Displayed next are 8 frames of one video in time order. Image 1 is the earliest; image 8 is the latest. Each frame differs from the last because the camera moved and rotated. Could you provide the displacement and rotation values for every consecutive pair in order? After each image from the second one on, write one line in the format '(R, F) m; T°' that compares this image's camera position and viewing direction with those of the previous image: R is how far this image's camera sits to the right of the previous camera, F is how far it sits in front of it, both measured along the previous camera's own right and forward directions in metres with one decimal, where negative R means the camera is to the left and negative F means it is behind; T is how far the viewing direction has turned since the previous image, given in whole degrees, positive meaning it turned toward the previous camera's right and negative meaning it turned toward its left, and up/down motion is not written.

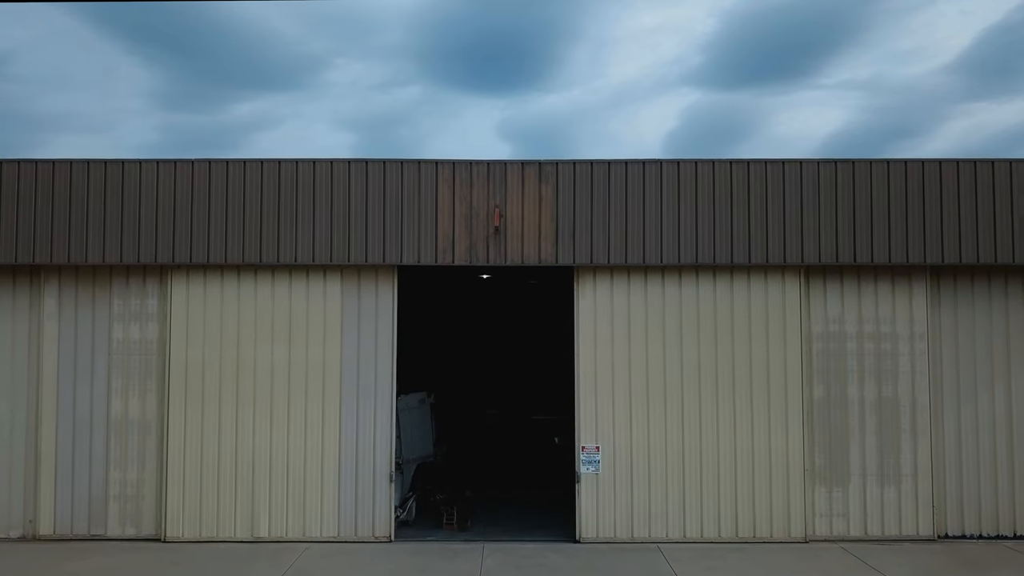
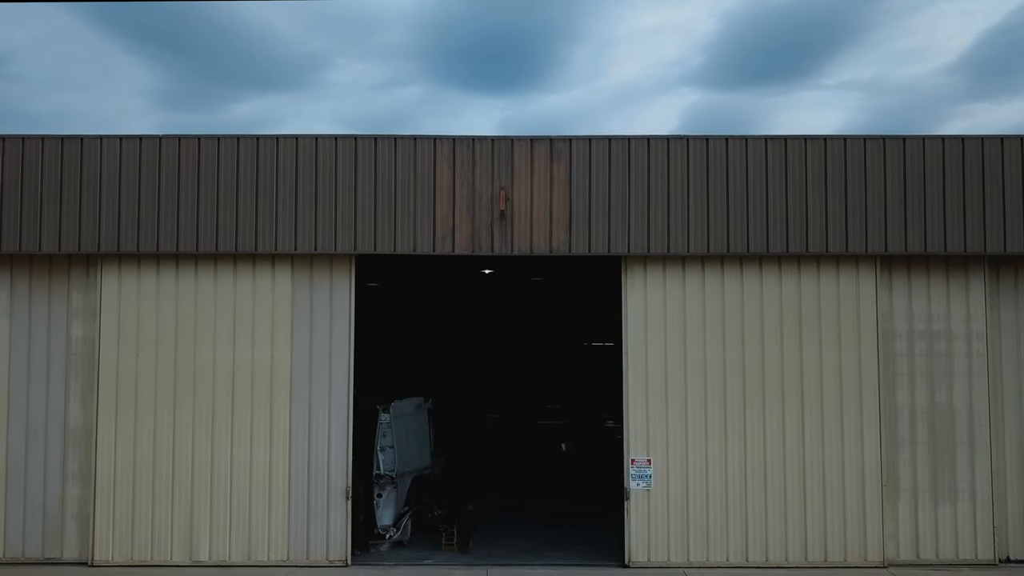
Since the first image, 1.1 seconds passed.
(-0.1, +1.0) m; 0°
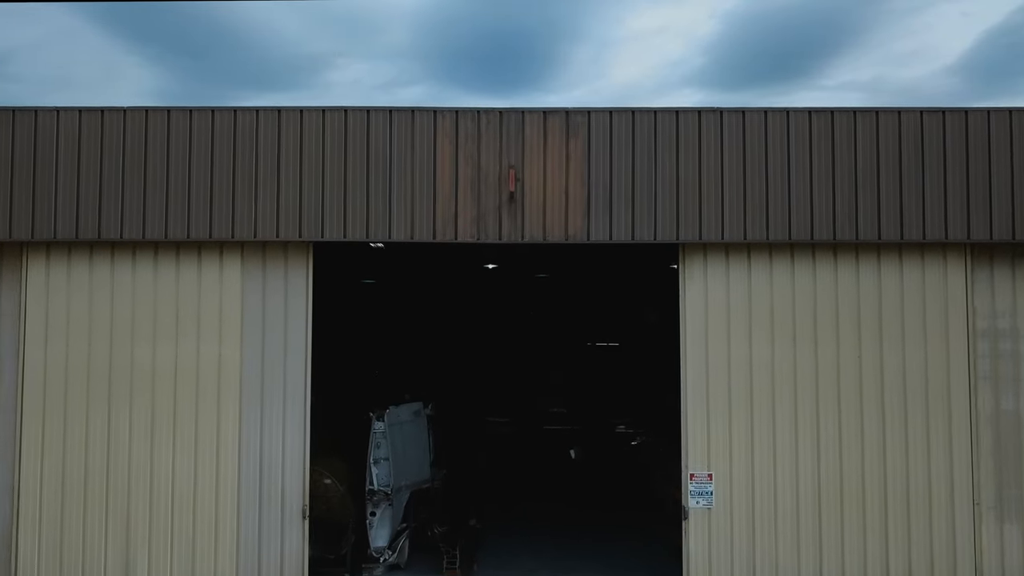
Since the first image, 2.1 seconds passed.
(-0.1, +0.9) m; 0°
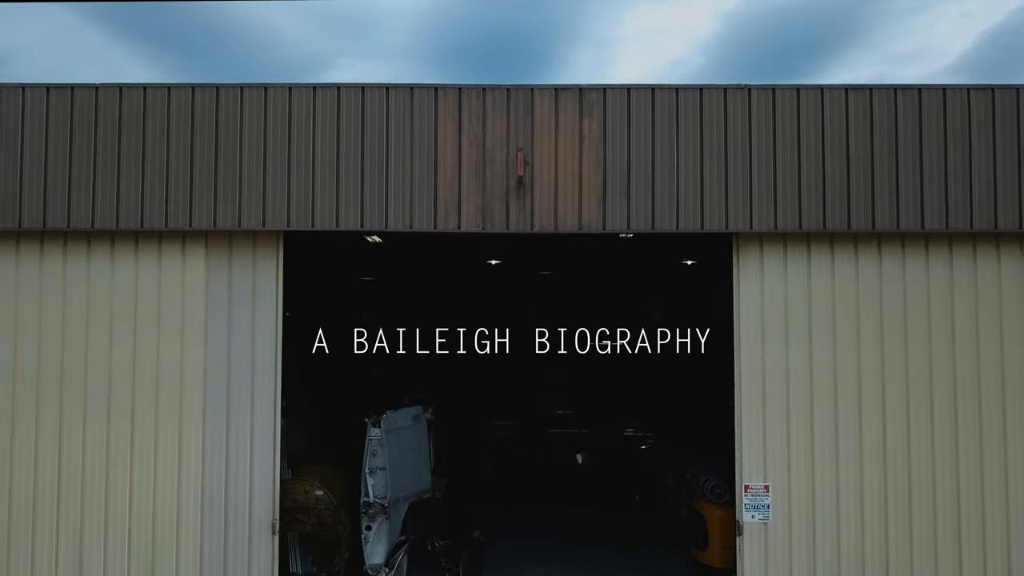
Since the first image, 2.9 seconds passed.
(-0.1, +0.6) m; 0°
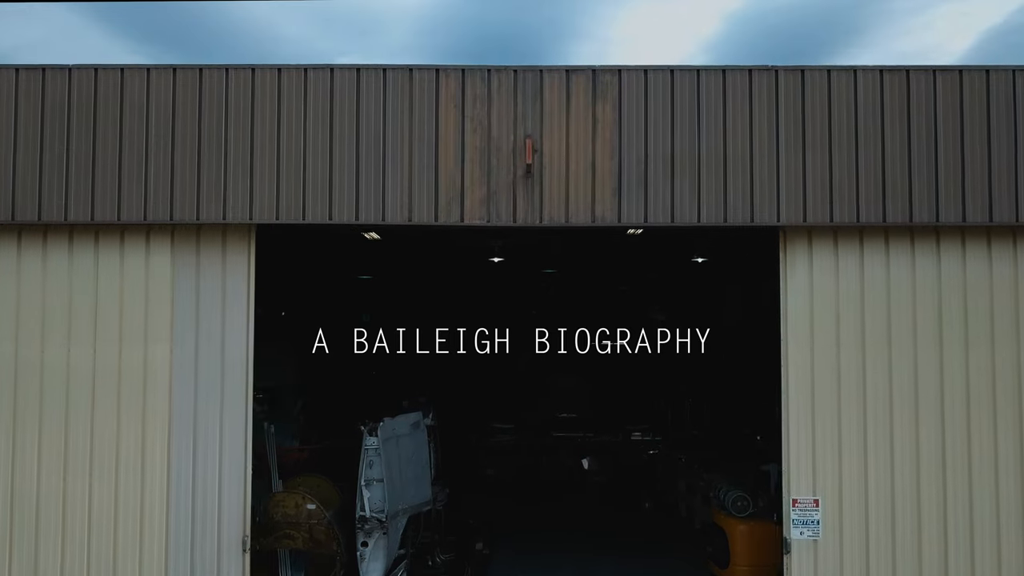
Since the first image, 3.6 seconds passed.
(-0.1, +0.5) m; 0°
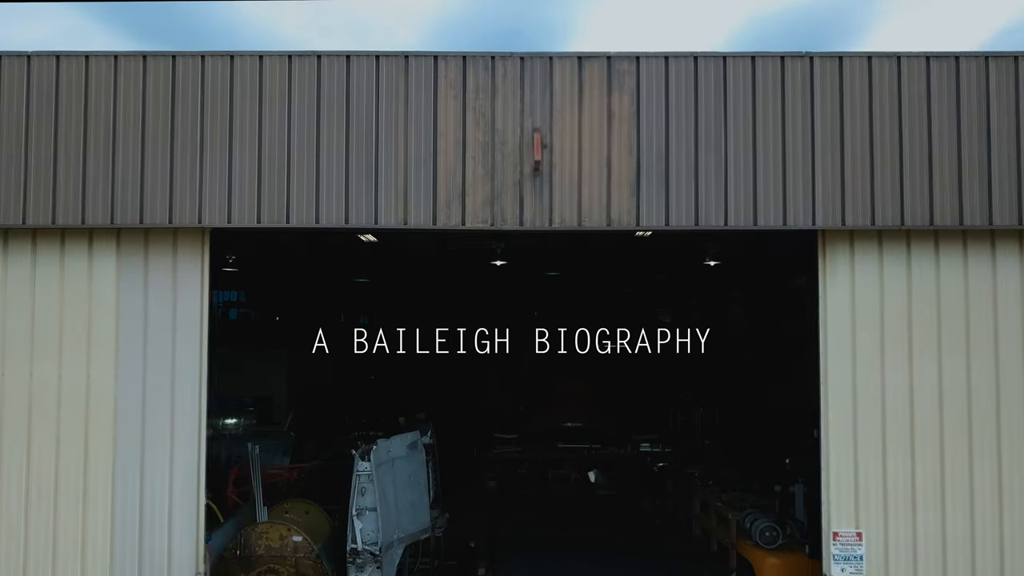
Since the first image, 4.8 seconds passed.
(0.0, +0.5) m; 0°
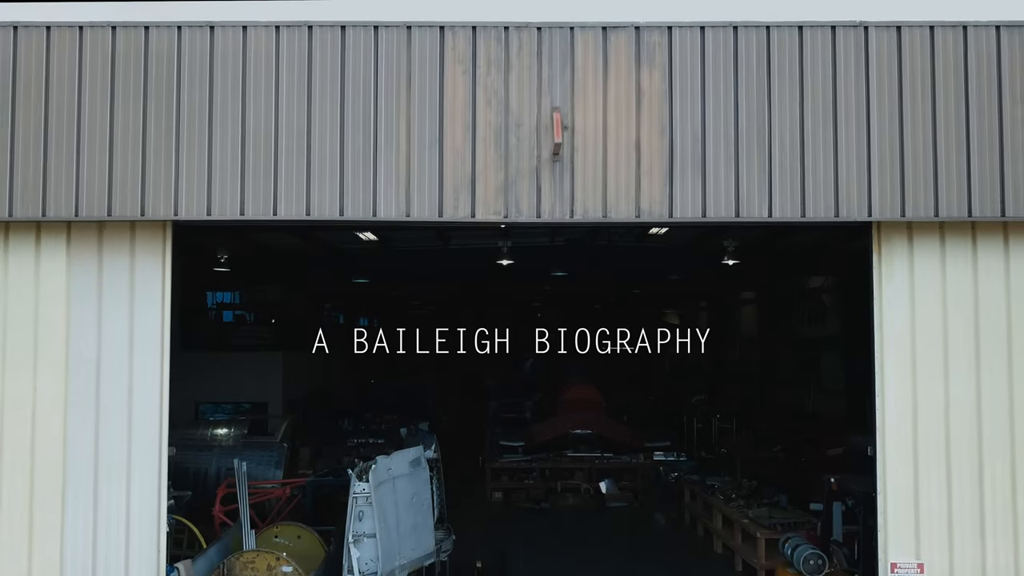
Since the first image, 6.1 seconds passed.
(-0.1, +0.6) m; 0°
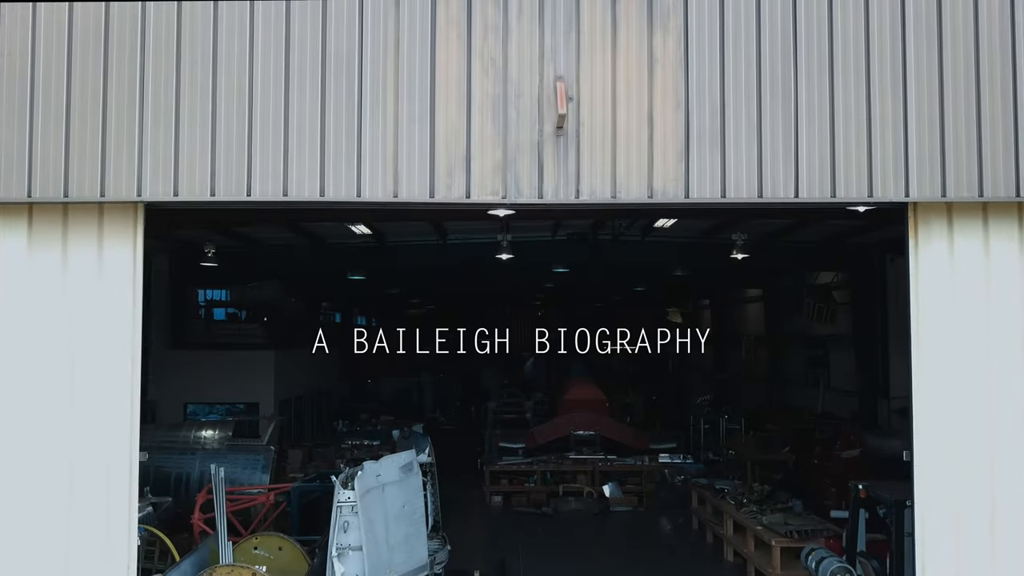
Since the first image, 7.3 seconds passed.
(0.0, +0.4) m; 0°
